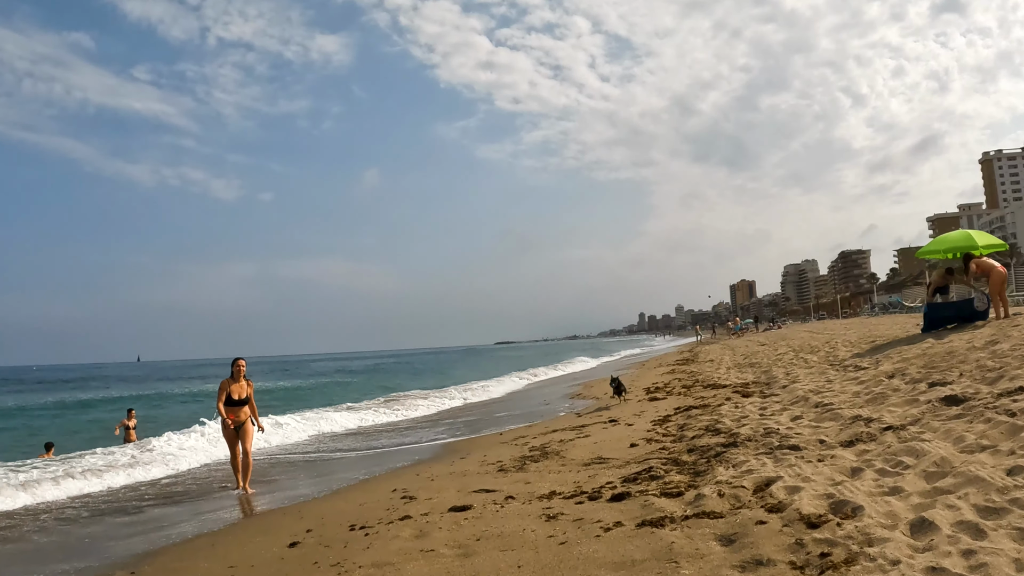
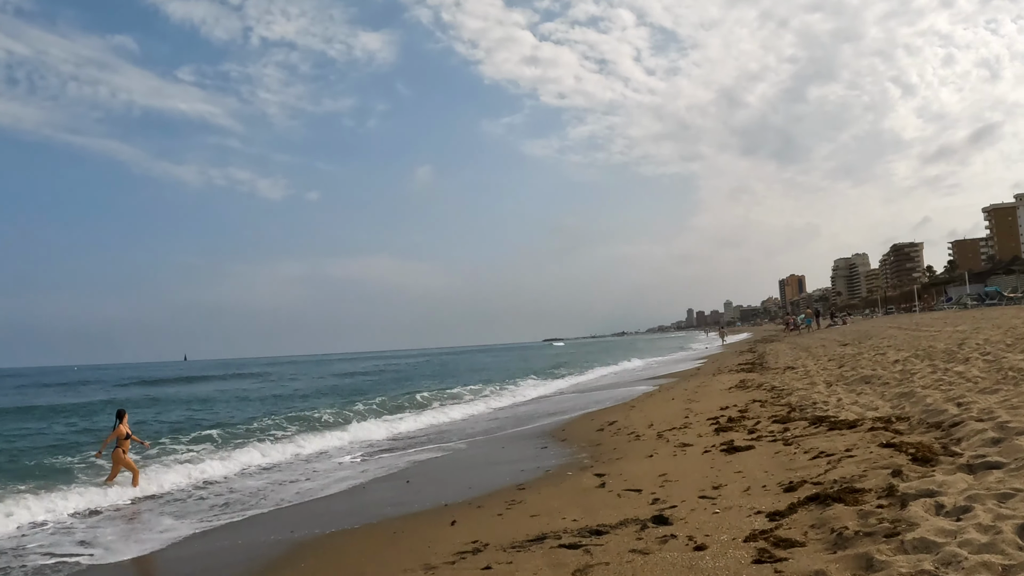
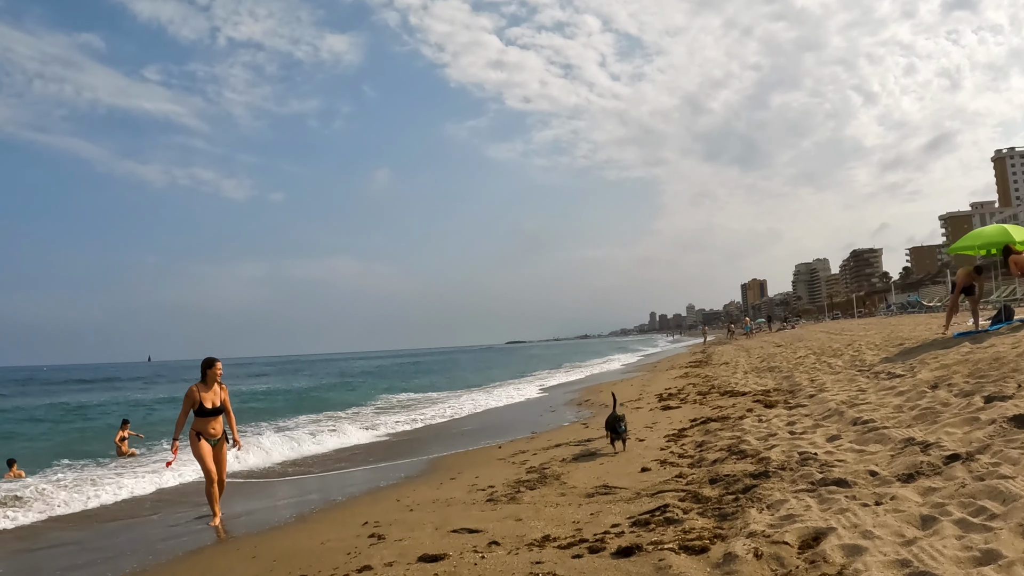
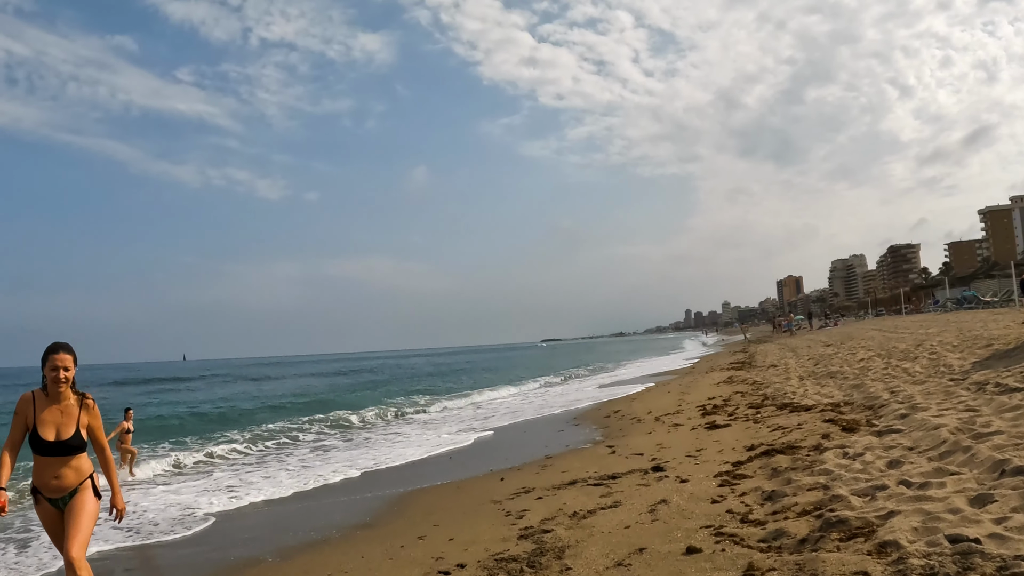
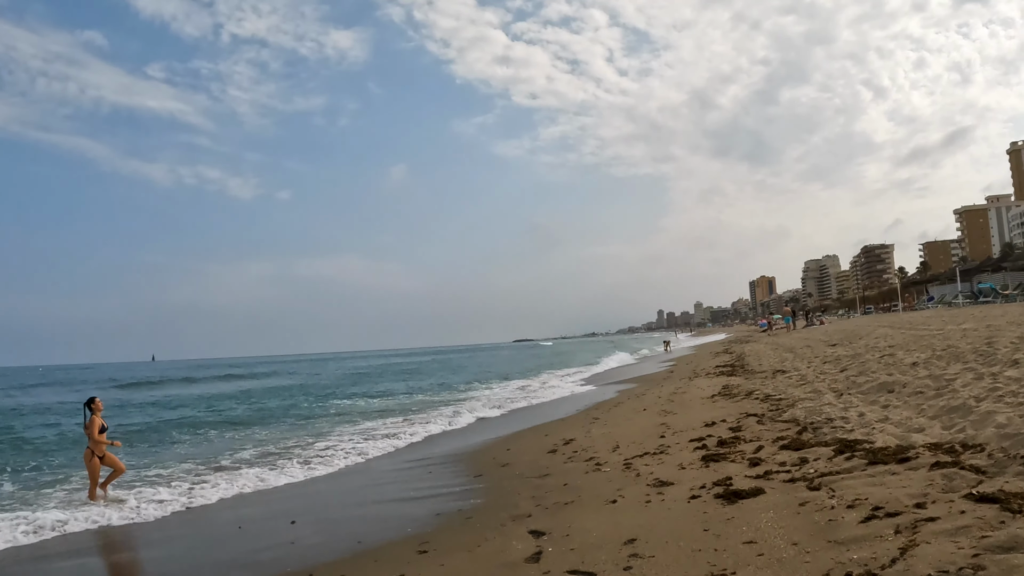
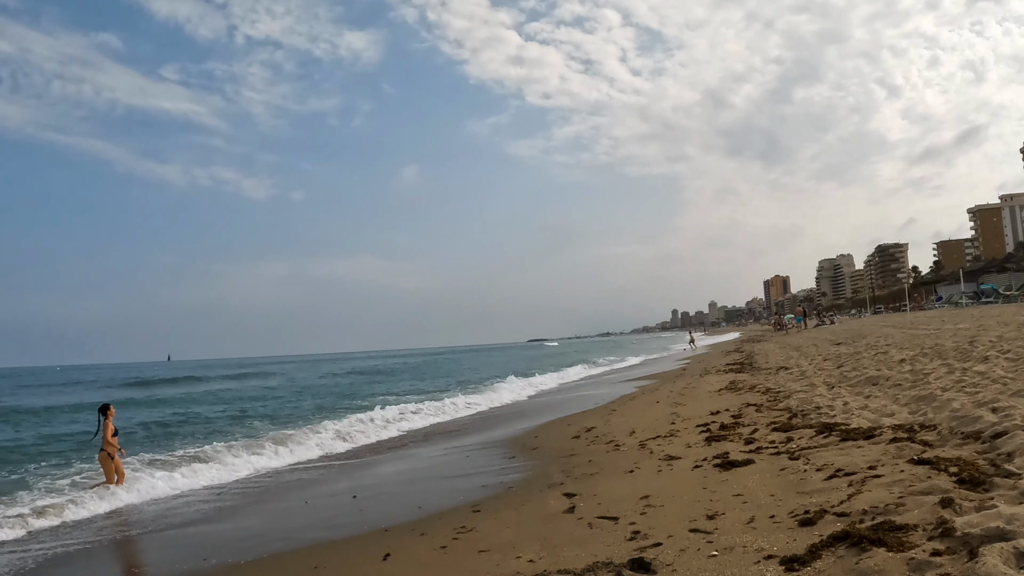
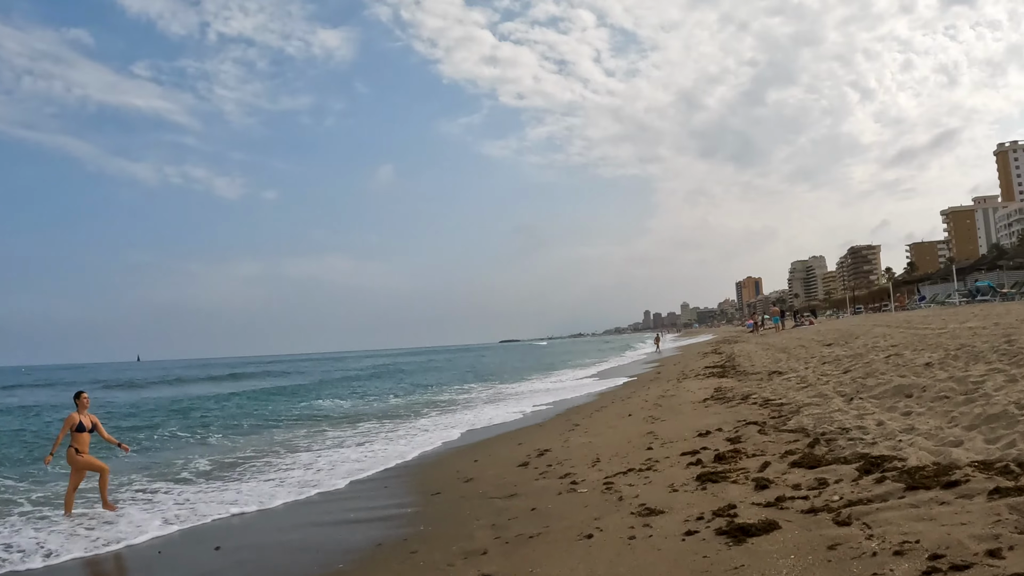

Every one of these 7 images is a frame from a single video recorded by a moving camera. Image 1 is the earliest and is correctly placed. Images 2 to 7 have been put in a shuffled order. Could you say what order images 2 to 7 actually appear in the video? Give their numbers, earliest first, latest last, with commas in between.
3, 4, 2, 6, 5, 7
